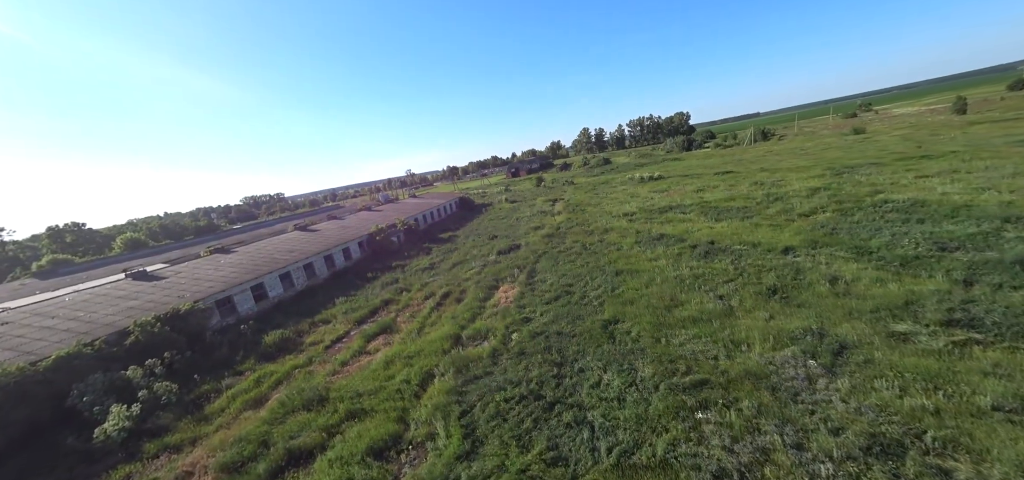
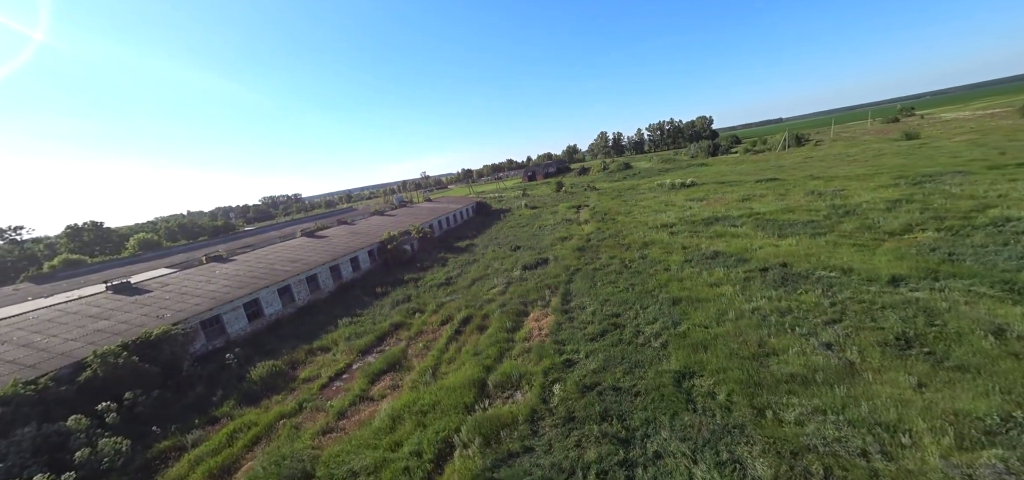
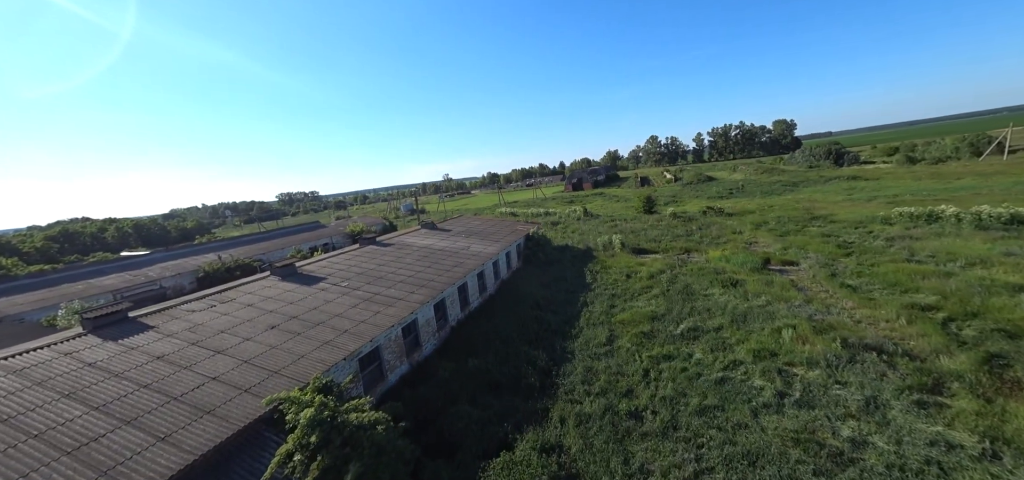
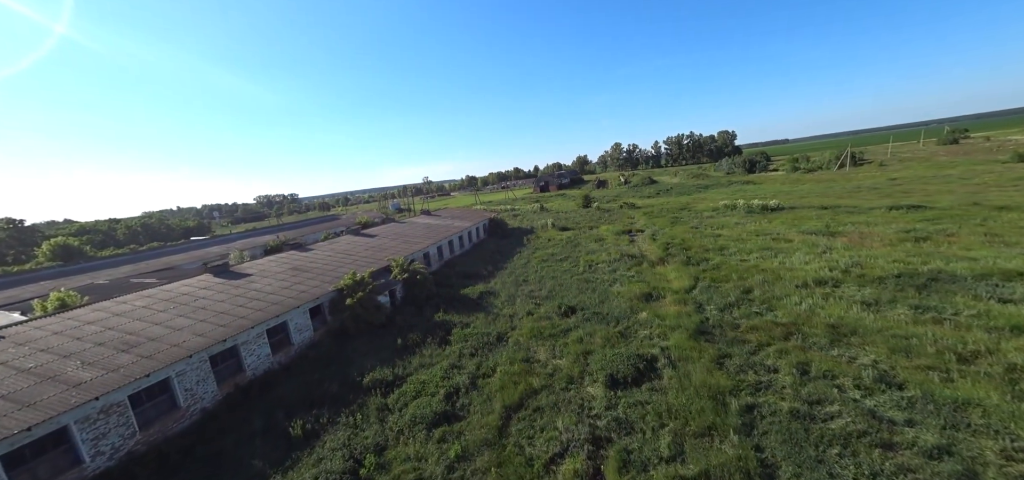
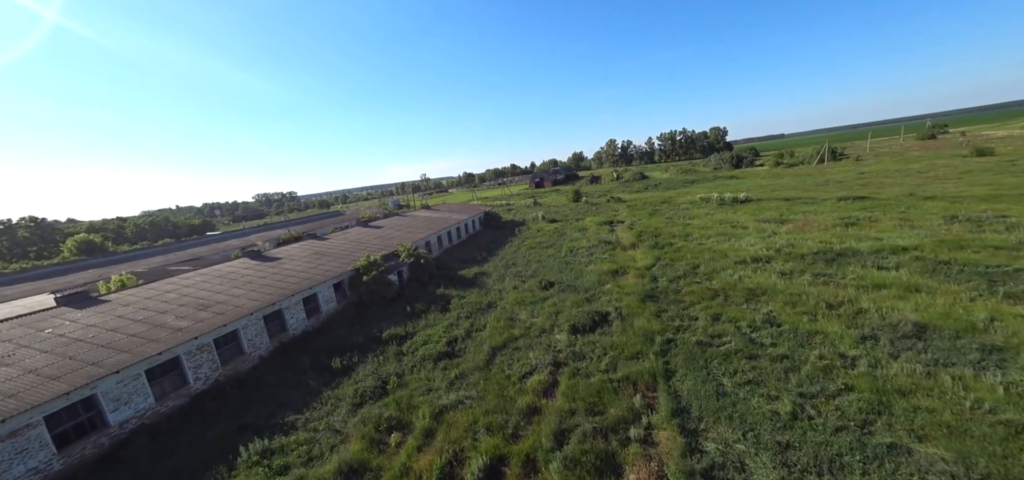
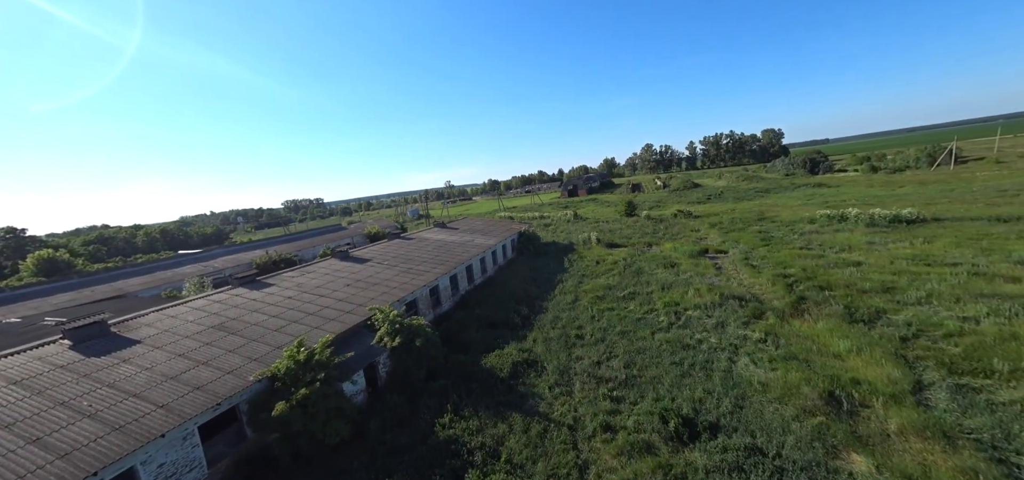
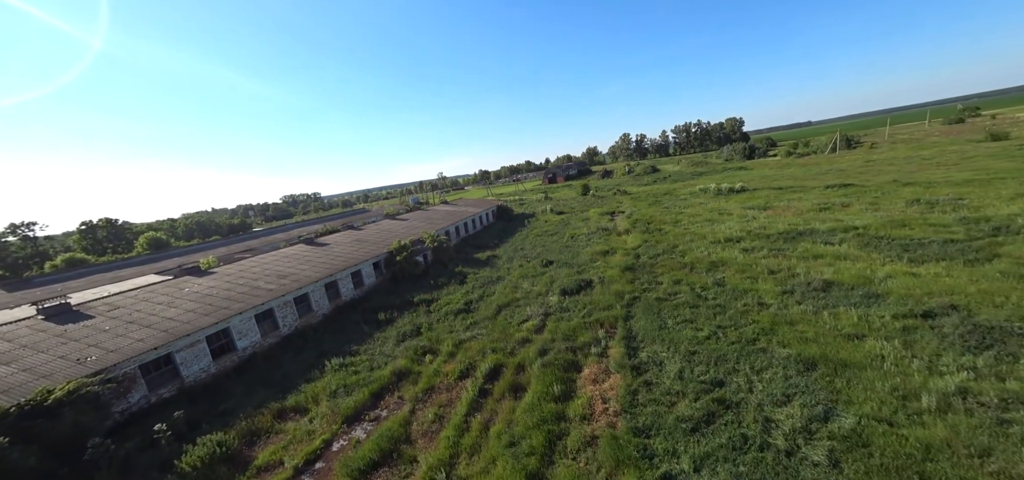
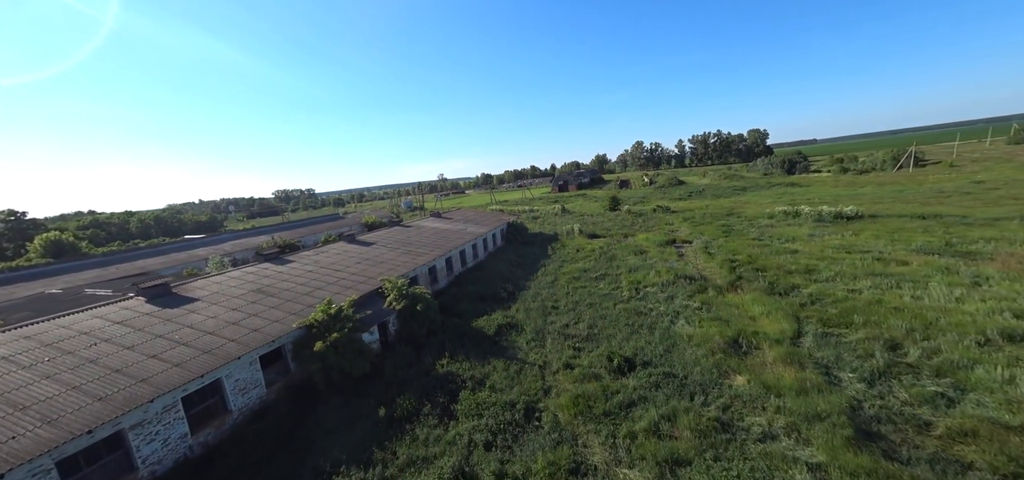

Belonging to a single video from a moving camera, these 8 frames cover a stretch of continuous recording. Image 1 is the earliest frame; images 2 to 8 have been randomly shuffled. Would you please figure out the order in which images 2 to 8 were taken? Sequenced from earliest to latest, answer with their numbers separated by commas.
2, 7, 5, 4, 8, 6, 3
